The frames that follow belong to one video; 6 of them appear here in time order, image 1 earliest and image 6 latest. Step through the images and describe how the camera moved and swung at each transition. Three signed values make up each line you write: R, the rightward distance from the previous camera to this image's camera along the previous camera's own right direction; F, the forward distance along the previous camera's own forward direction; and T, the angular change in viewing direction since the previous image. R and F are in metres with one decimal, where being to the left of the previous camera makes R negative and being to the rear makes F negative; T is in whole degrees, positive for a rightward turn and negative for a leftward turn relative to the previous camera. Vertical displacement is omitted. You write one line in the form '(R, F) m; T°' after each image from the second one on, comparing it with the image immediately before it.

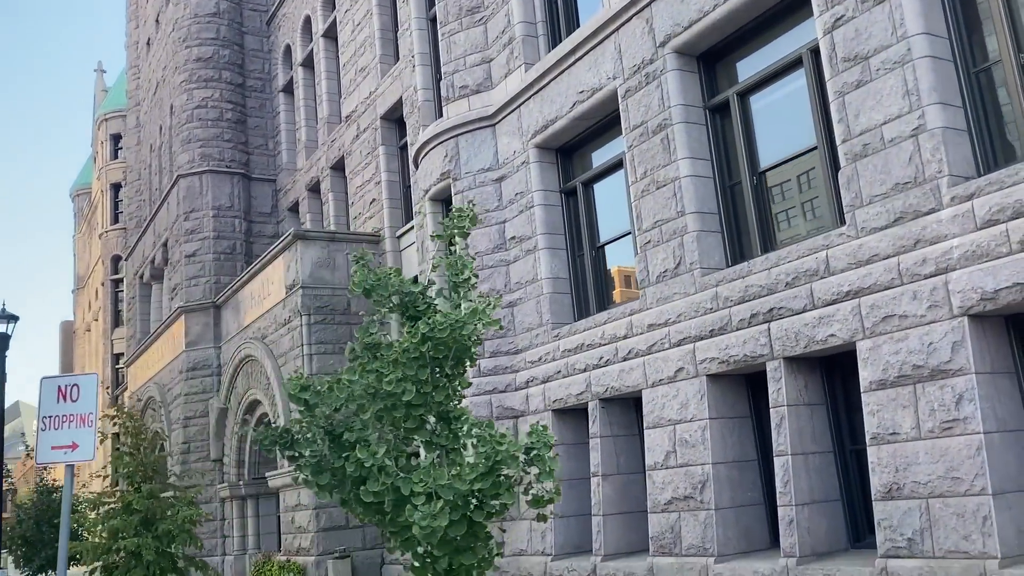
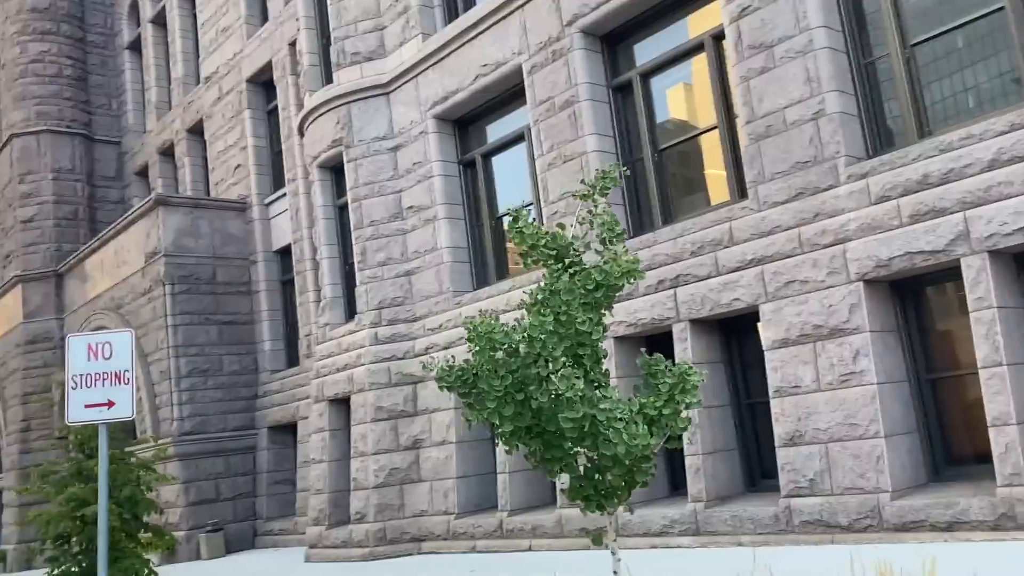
(-1.0, -0.2) m; +11°
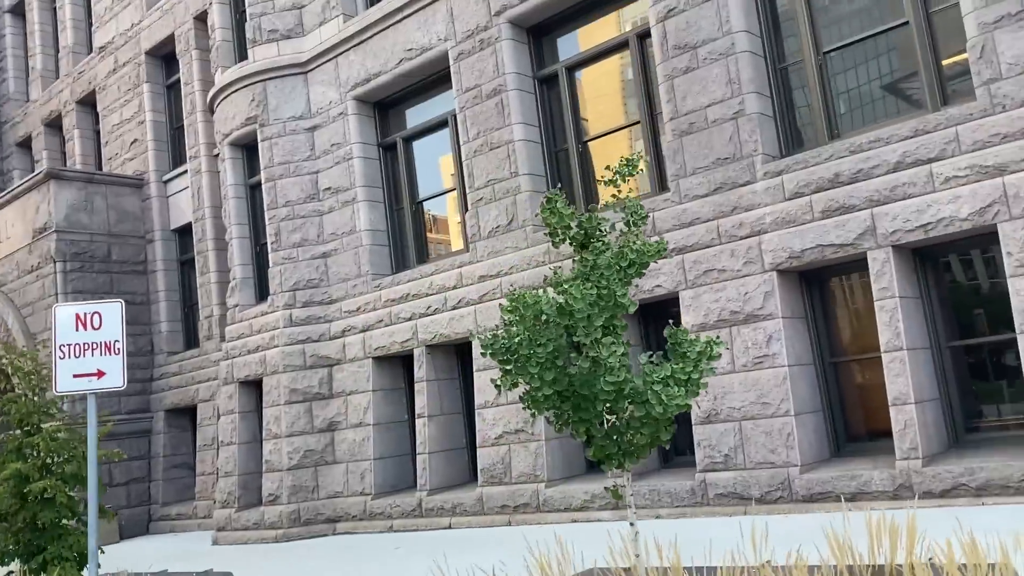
(-0.5, -0.2) m; +7°
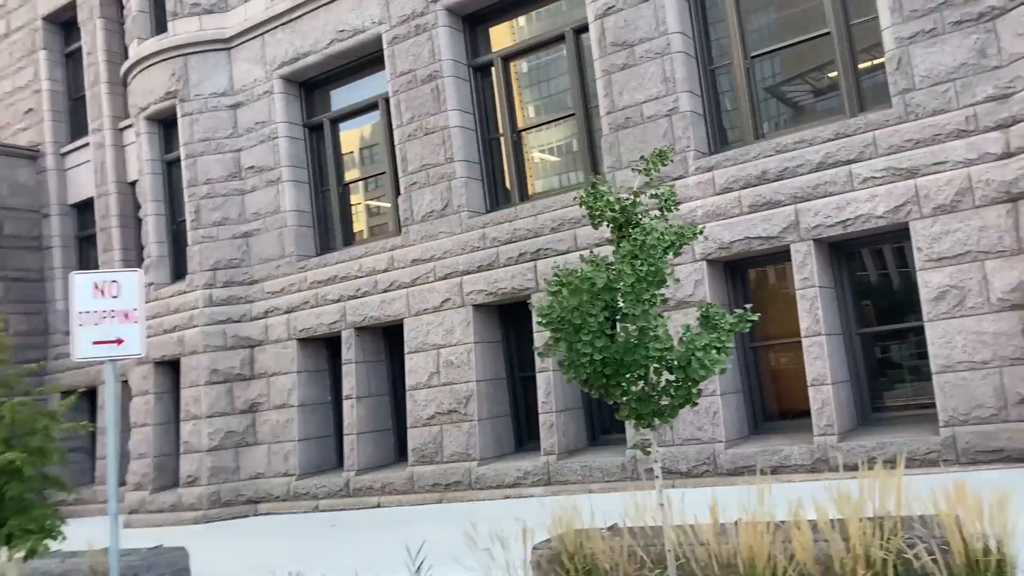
(-0.6, -0.3) m; +7°
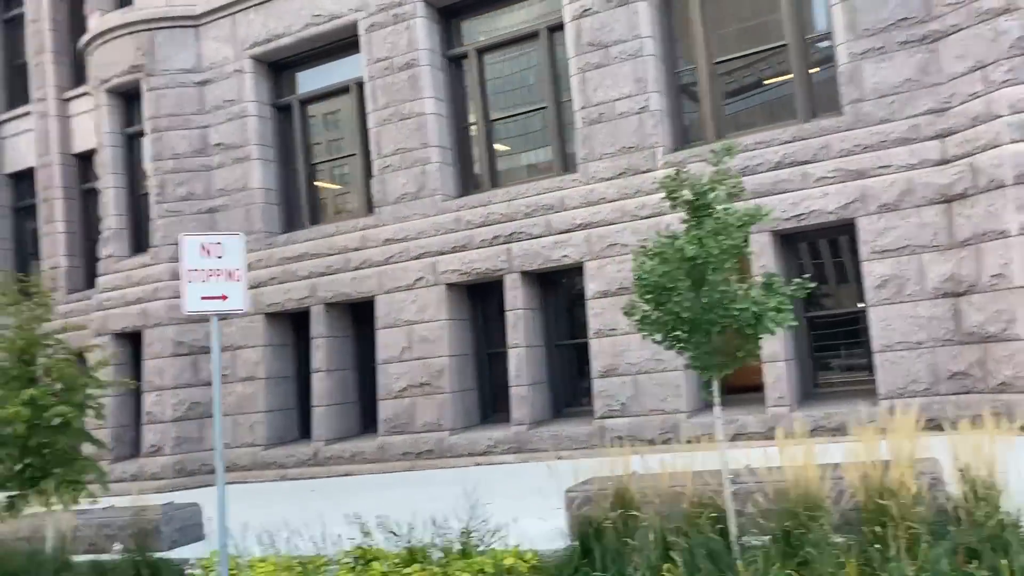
(-0.9, -0.6) m; +6°
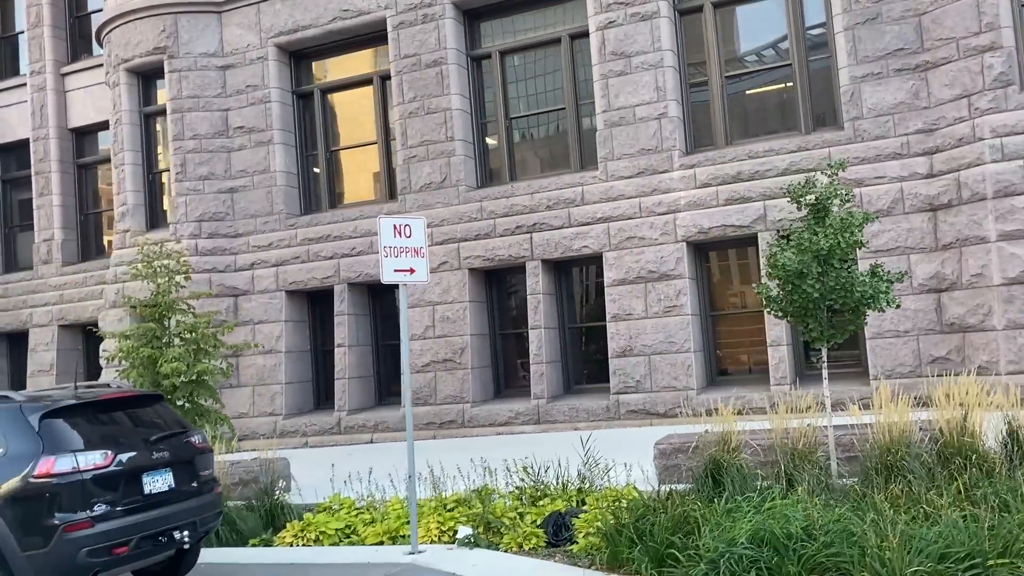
(-1.4, -0.9) m; +5°
